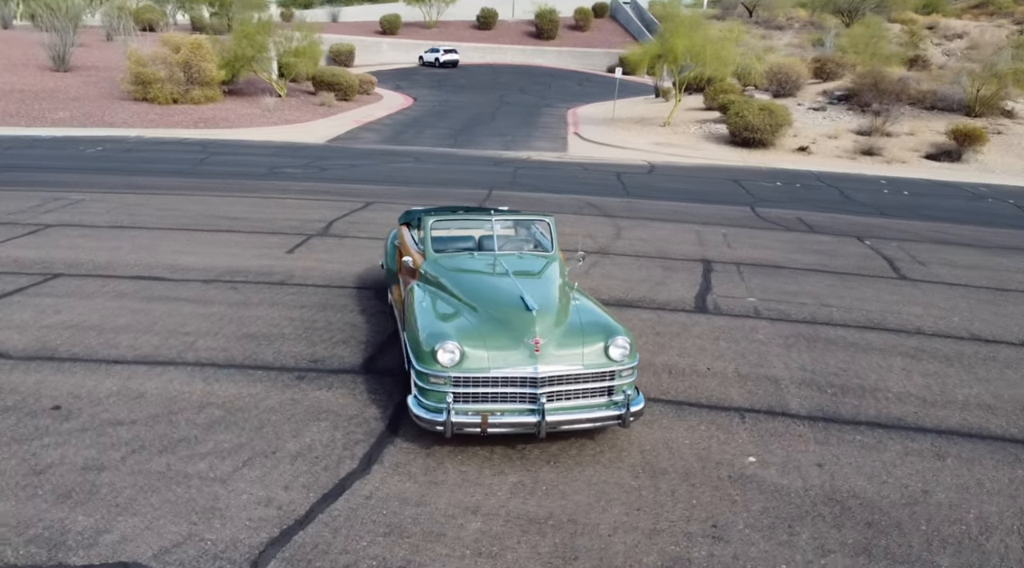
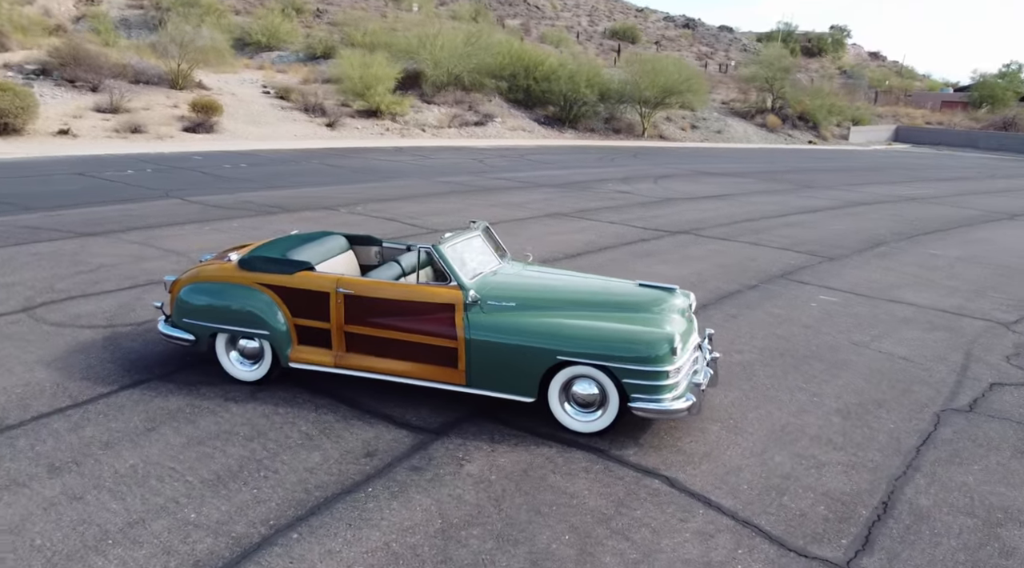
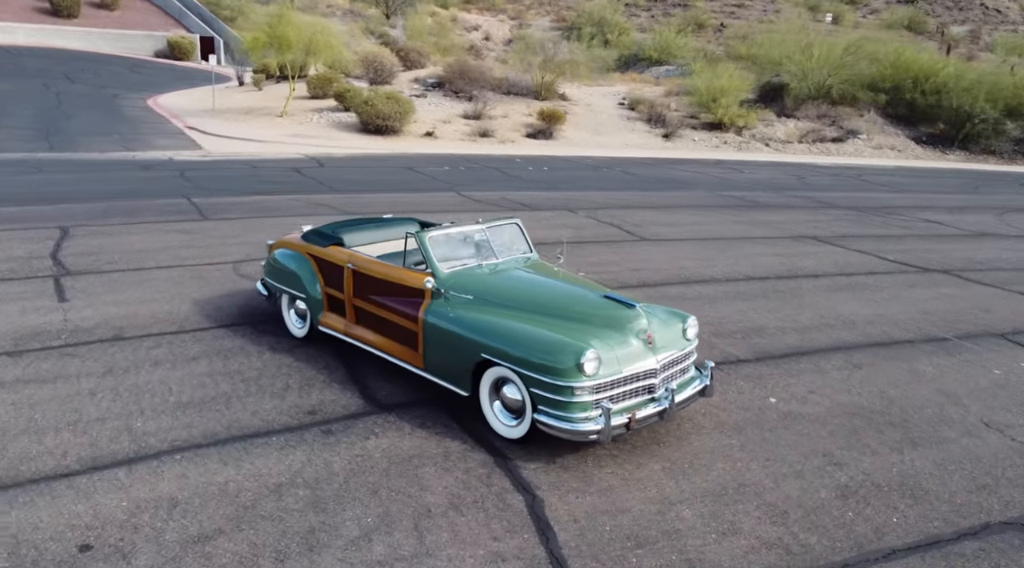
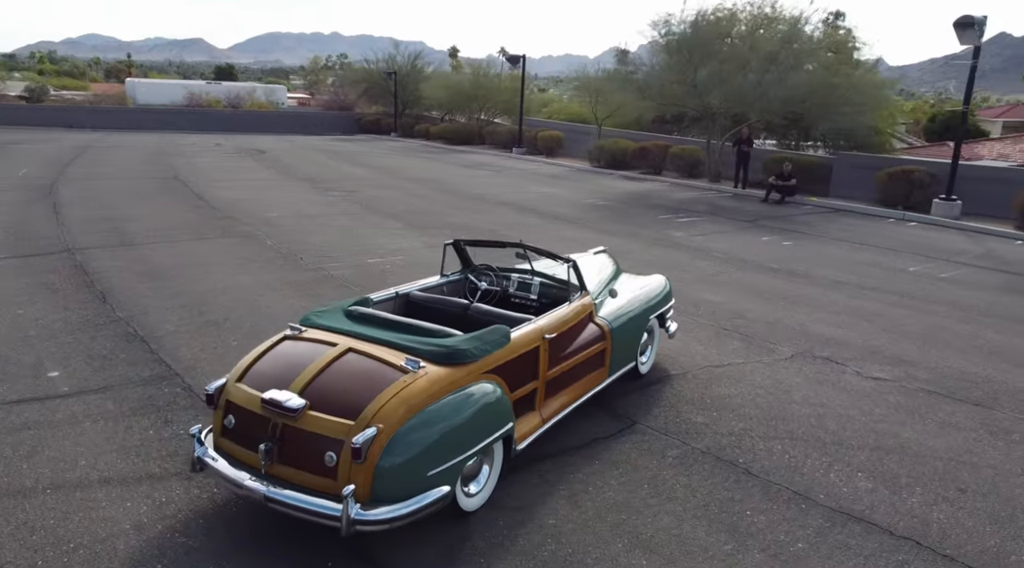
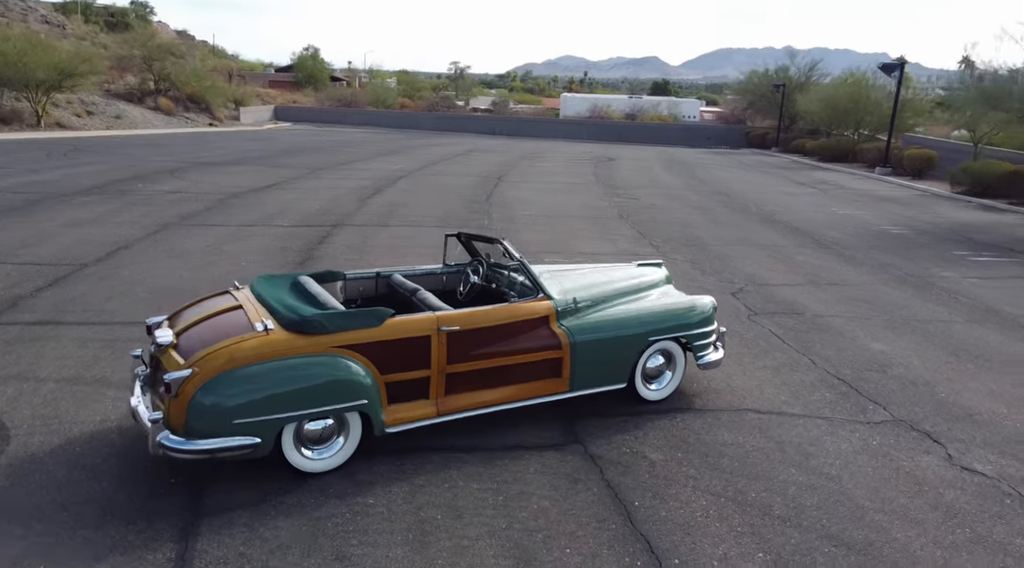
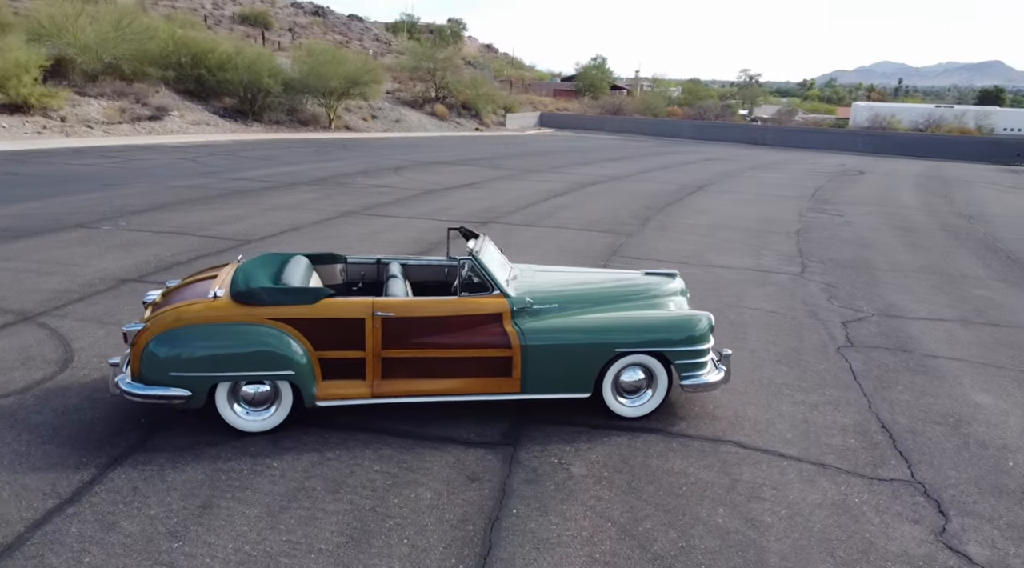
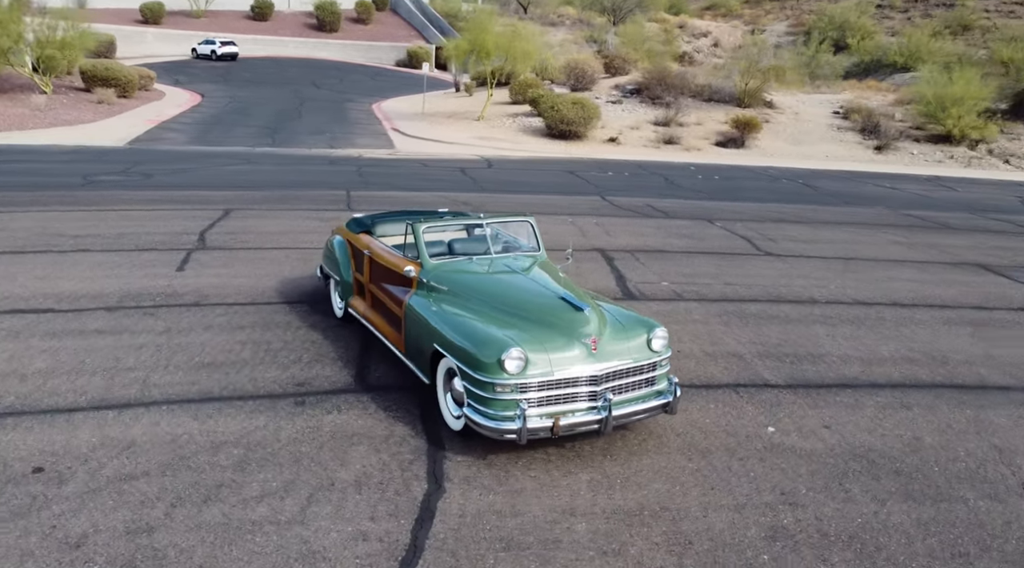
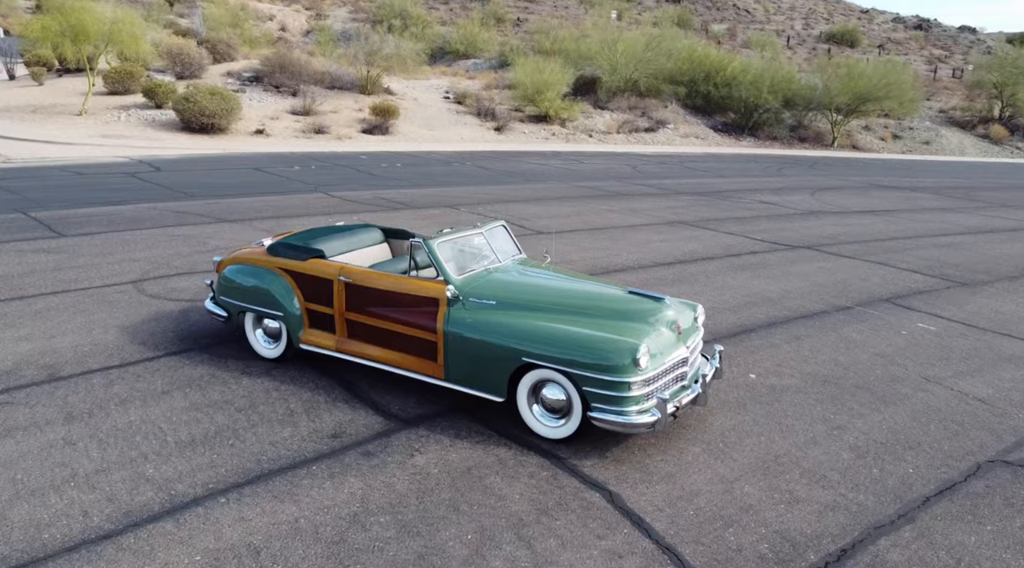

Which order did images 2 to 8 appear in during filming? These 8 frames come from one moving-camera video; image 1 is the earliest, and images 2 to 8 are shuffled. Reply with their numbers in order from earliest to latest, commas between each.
7, 3, 8, 2, 6, 5, 4
